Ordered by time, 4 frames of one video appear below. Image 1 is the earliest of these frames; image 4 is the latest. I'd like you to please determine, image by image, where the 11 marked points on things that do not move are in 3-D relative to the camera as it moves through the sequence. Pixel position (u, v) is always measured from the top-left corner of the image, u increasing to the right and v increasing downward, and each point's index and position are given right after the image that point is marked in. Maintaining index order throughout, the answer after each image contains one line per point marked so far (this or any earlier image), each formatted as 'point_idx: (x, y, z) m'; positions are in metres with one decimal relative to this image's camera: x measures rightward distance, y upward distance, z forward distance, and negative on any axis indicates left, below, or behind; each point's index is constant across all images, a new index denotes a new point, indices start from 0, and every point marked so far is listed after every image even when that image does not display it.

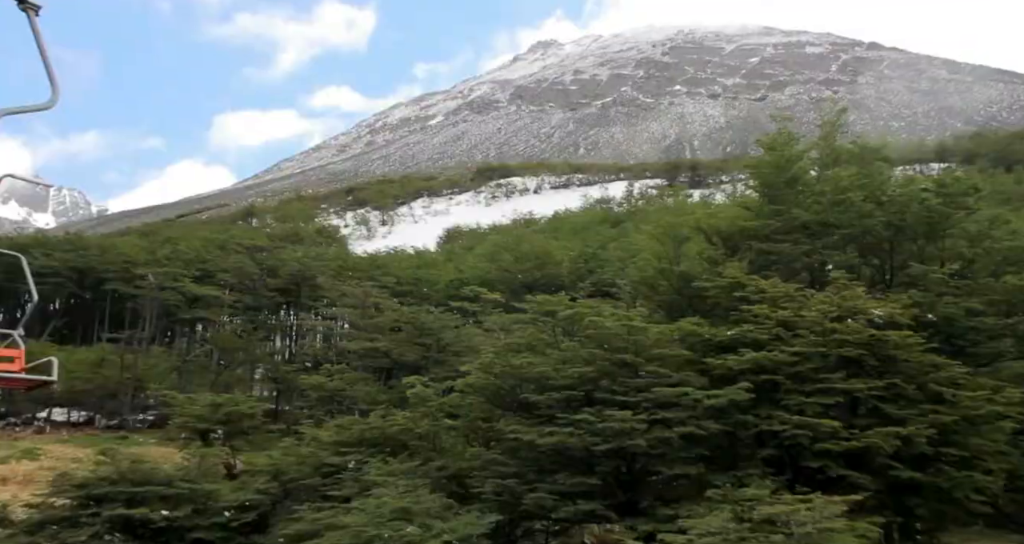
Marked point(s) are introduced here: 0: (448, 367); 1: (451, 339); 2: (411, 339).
0: (-1.3, -2.0, +18.7) m
1: (-1.3, -1.4, +19.4) m
2: (-2.2, -1.4, +19.9) m
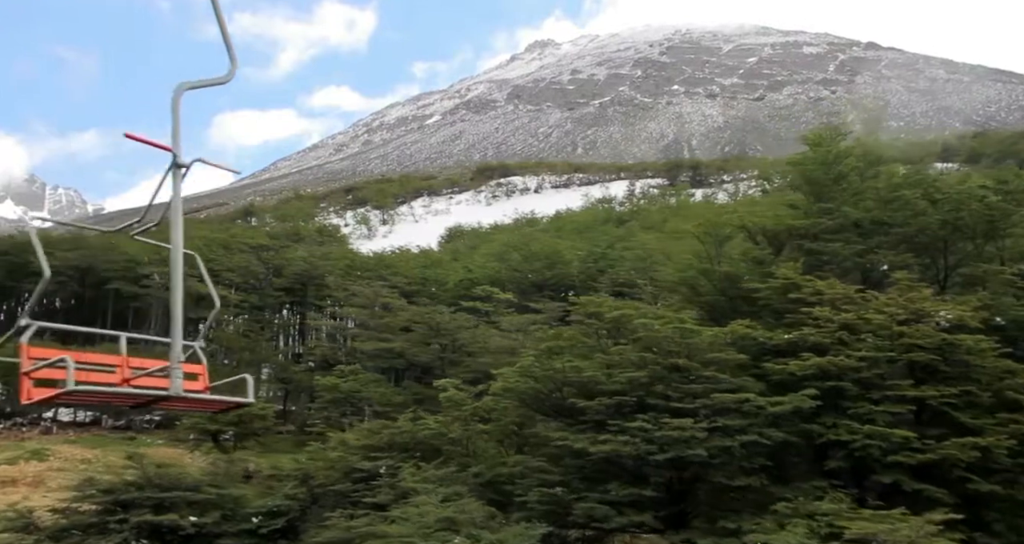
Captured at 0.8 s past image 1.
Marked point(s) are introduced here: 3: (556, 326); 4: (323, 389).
0: (-0.9, -2.0, +18.5) m
1: (-1.0, -1.4, +19.2) m
2: (-1.8, -1.4, +19.7) m
3: (+0.9, -1.1, +19.1) m
4: (-4.0, -2.5, +19.4) m
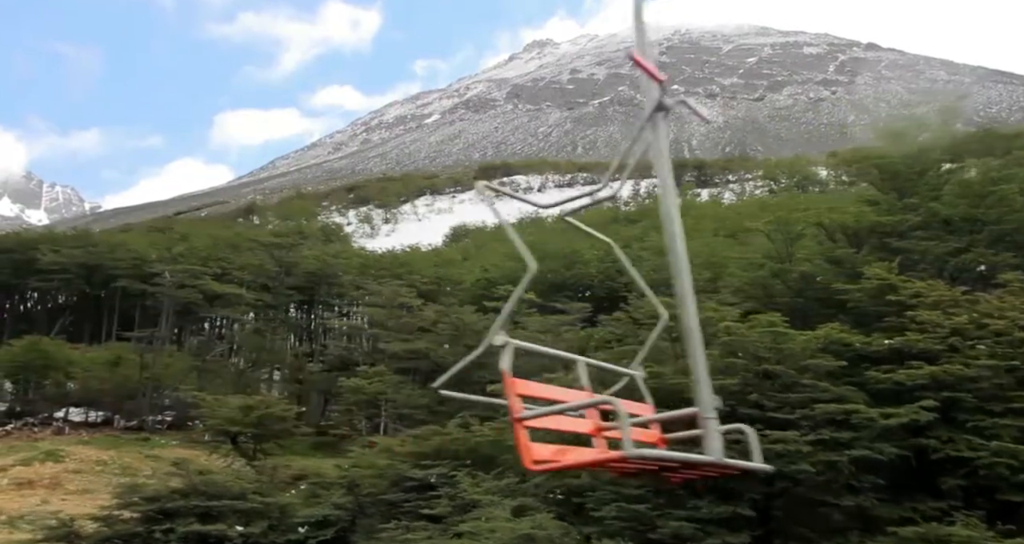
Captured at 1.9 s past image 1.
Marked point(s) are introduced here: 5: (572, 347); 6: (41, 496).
0: (-0.4, -2.0, +18.1) m
1: (-0.4, -1.4, +18.8) m
2: (-1.3, -1.4, +19.3) m
3: (+1.5, -1.1, +18.8) m
4: (-3.5, -2.5, +19.1) m
5: (+1.3, -1.4, +17.5) m
6: (-9.3, -4.4, +18.1) m
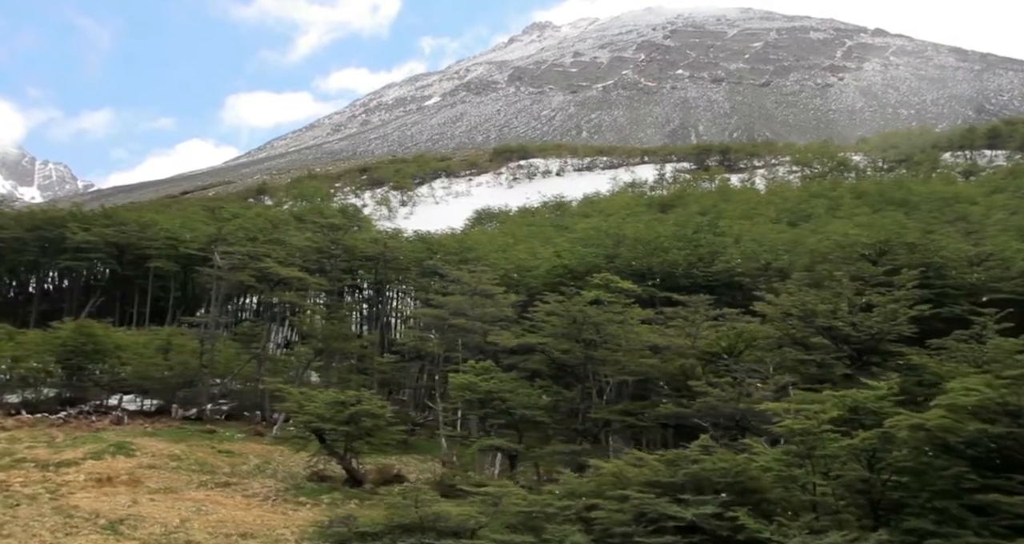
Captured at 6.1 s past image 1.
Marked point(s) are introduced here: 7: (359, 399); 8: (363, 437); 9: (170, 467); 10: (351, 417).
0: (+1.9, -1.8, +16.7) m
1: (+1.9, -1.2, +17.3) m
2: (+1.0, -1.2, +17.8) m
3: (+3.8, -0.9, +17.3) m
4: (-1.2, -2.2, +17.6) m
5: (+3.5, -1.3, +16.0) m
6: (-7.0, -4.1, +16.7) m
7: (-3.1, -2.6, +18.6) m
8: (-3.1, -3.4, +19.0) m
9: (-7.5, -4.2, +19.9) m
10: (-3.2, -2.9, +18.4) m
